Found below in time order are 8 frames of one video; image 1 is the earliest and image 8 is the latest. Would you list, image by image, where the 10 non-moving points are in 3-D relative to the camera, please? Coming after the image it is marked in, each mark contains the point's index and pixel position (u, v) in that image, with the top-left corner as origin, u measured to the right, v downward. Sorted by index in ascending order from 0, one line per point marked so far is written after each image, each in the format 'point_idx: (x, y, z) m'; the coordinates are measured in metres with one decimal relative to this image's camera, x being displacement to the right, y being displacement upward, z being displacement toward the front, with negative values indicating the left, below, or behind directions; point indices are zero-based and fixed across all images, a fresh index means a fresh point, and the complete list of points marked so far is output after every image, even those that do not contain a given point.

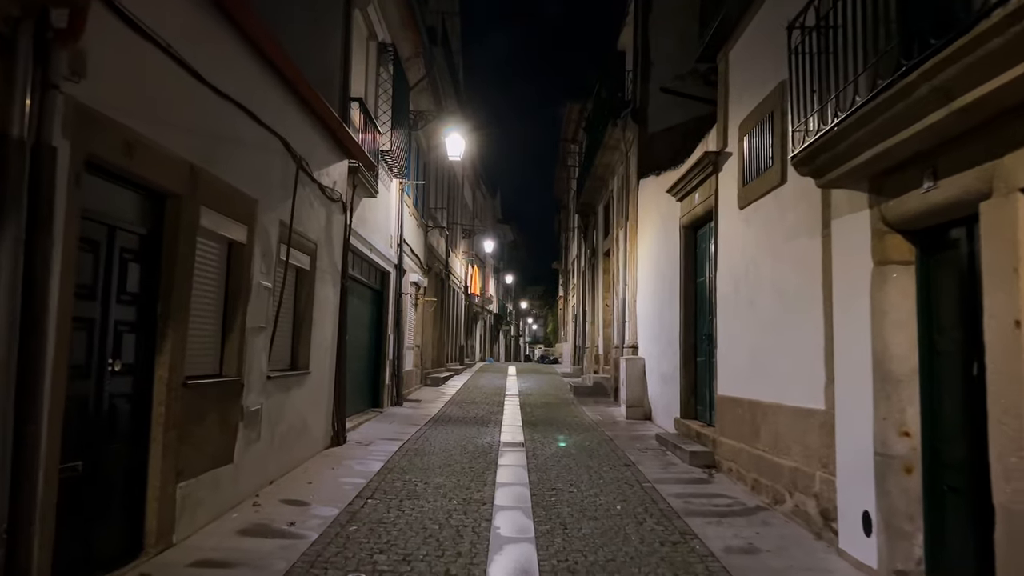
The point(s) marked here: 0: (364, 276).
0: (-1.9, +0.2, +10.8) m
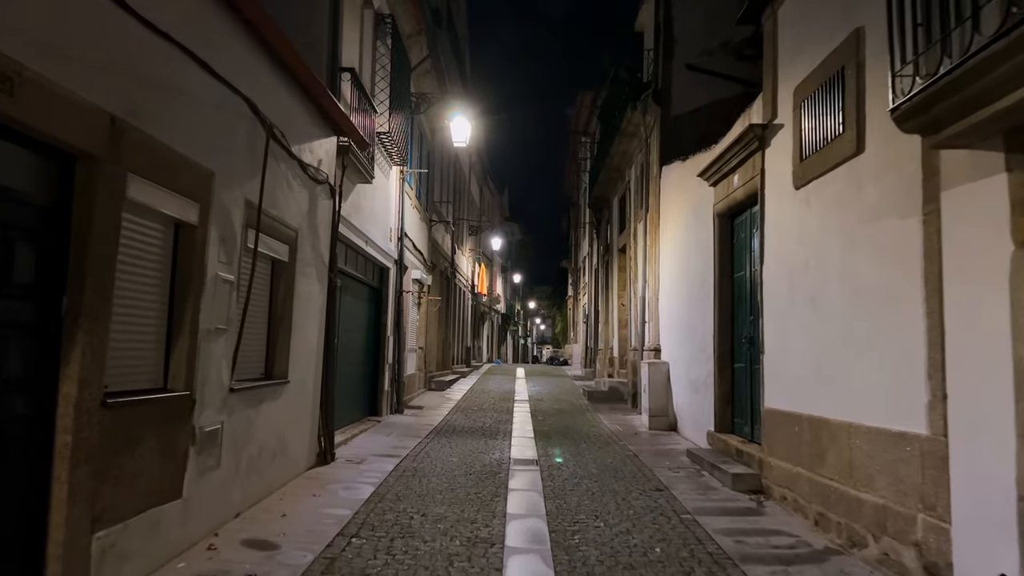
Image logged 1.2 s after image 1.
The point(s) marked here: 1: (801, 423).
0: (-1.8, +0.2, +9.8) m
1: (+1.9, -0.9, +5.6) m
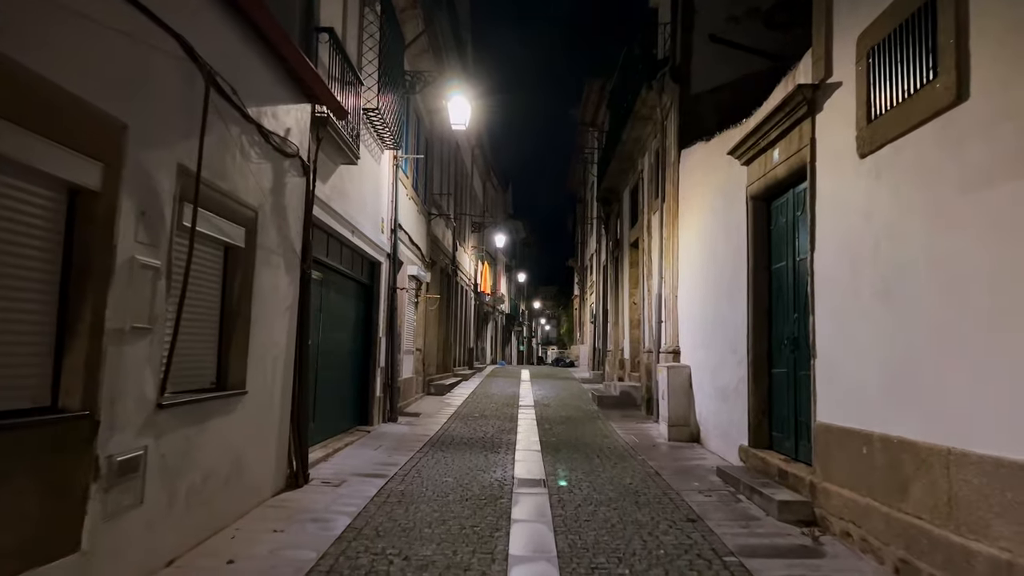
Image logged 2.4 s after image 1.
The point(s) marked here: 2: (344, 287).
0: (-1.8, +0.2, +8.7) m
1: (+2.0, -0.9, +4.5) m
2: (-1.8, 0.0, +9.0) m
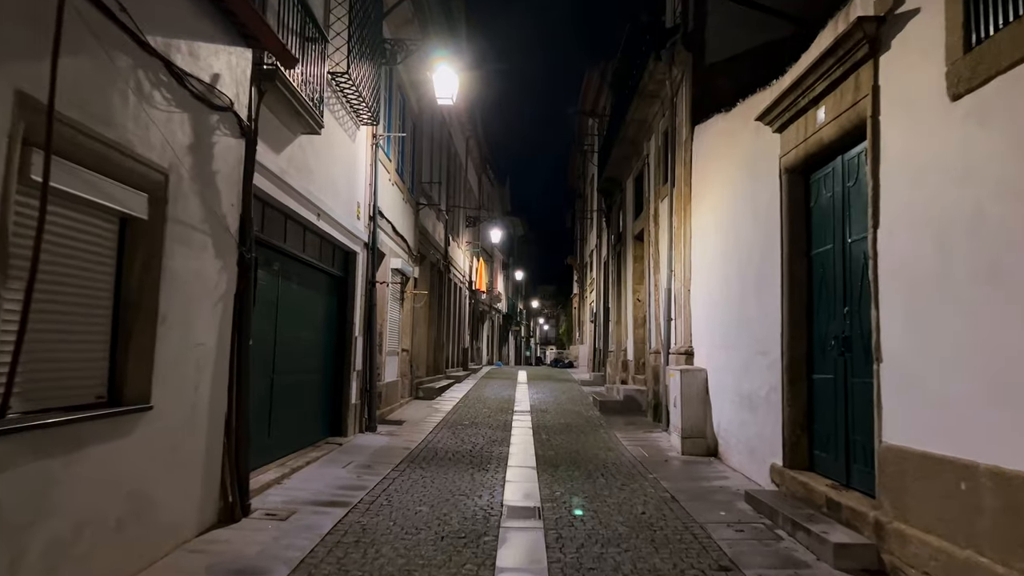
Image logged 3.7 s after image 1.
0: (-1.9, +0.3, +7.6) m
1: (+1.9, -0.8, +3.4) m
2: (-1.9, +0.1, +7.8) m
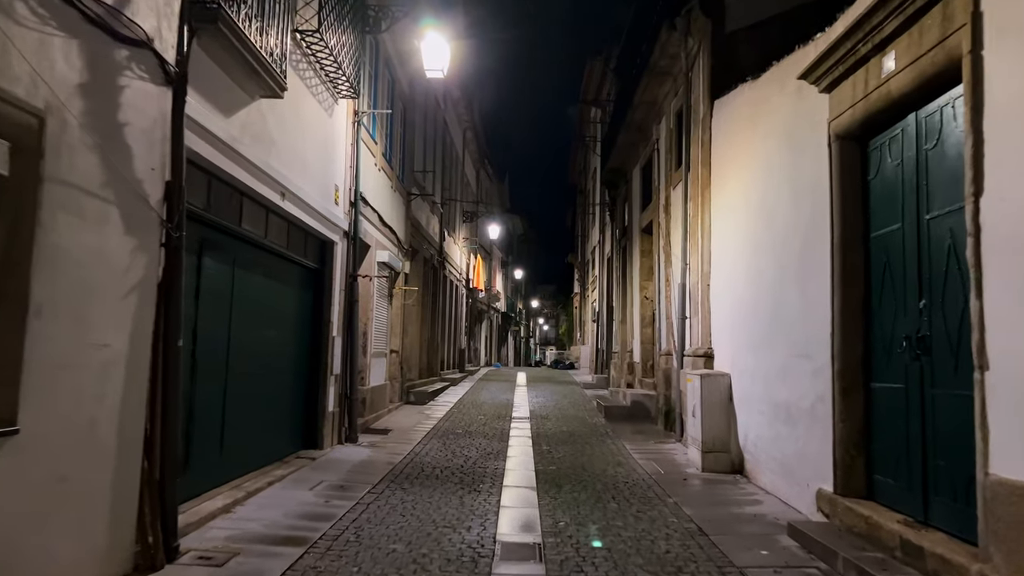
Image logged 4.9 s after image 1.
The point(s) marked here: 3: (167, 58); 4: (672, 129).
0: (-1.9, +0.4, +6.6) m
1: (+1.9, -0.7, +2.4) m
2: (-1.9, +0.1, +6.8) m
3: (-1.6, +1.1, +3.9) m
4: (+2.0, +2.0, +10.5) m
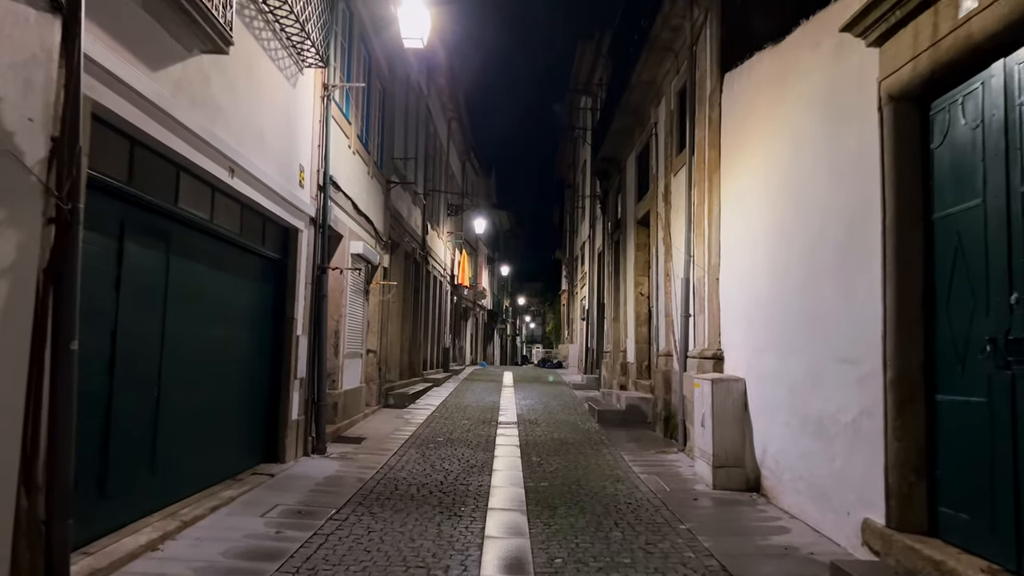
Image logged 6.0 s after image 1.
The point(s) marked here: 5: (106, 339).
0: (-2.0, +0.4, +5.7) m
1: (+1.8, -0.7, +1.6) m
2: (-2.0, +0.2, +5.9) m
3: (-1.7, +1.1, +3.0) m
4: (+1.9, +2.1, +9.7) m
5: (-2.0, -0.3, +4.1) m
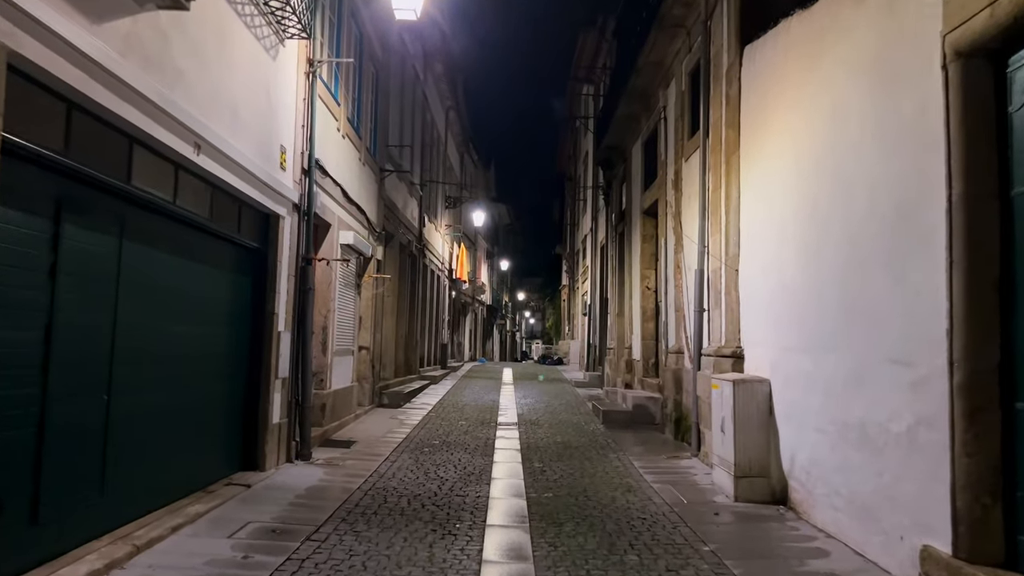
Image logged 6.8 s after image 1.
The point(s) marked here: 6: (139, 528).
0: (-2.0, +0.5, +5.1) m
1: (+1.8, -0.7, +1.0) m
2: (-2.0, +0.3, +5.3) m
3: (-1.6, +1.2, +2.4) m
4: (+1.9, +2.2, +9.1) m
5: (-2.0, -0.2, +3.5) m
6: (-2.0, -1.3, +4.4) m
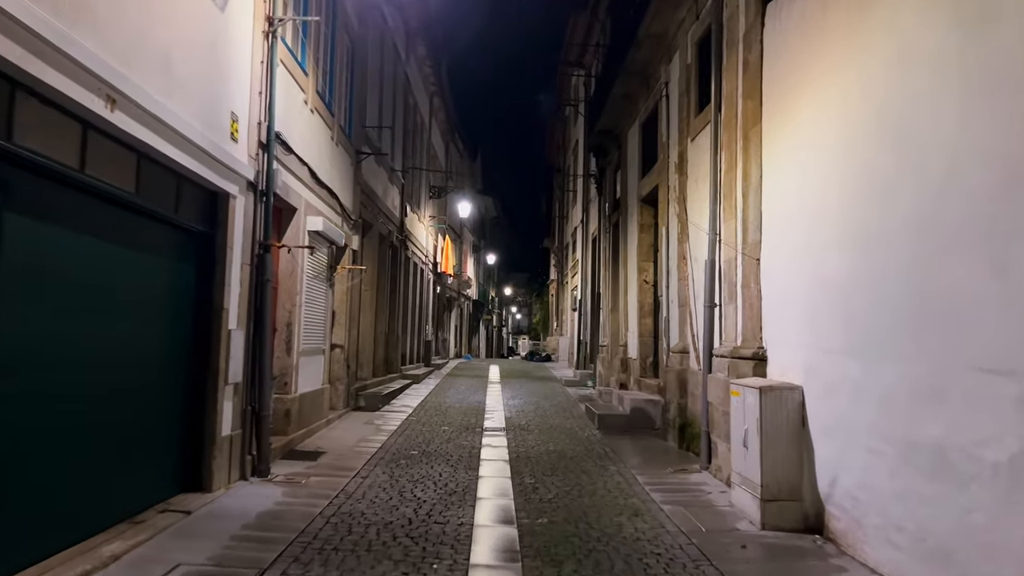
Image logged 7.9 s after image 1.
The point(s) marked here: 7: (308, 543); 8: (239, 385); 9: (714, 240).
0: (-2.0, +0.5, +4.1) m
1: (+1.9, -0.6, +0.1) m
2: (-2.1, +0.3, +4.4) m
3: (-1.6, +1.2, +1.4) m
4: (+1.8, +2.2, +8.2) m
5: (-2.0, -0.2, +2.6) m
6: (-2.0, -1.2, +3.5) m
7: (-1.1, -1.4, +4.5) m
8: (-2.0, -0.7, +6.0) m
9: (+1.7, +0.4, +7.1) m
